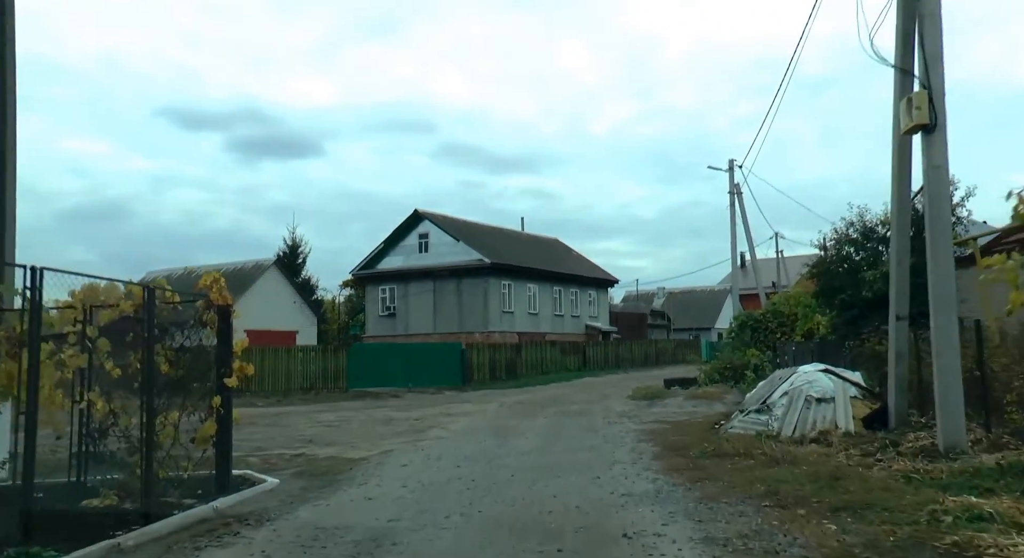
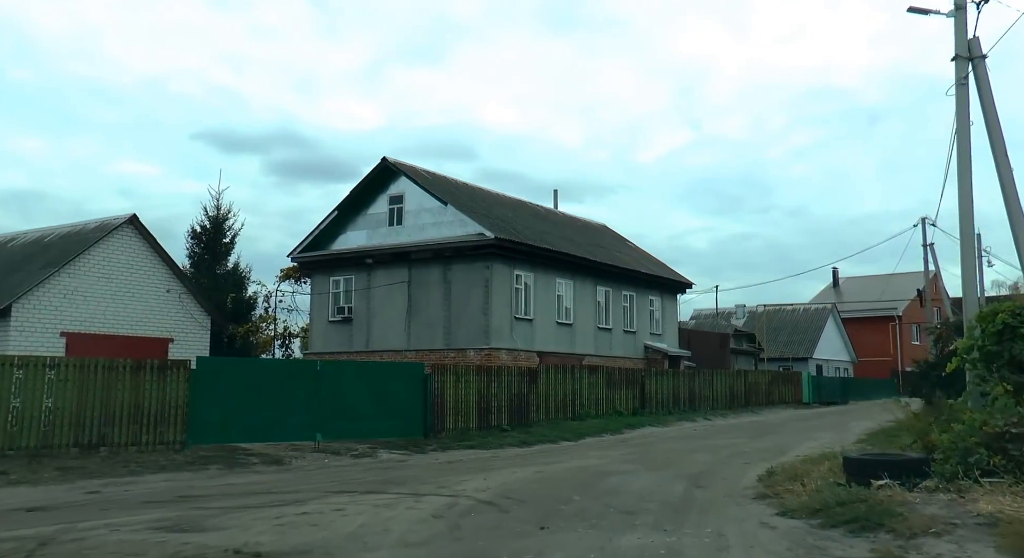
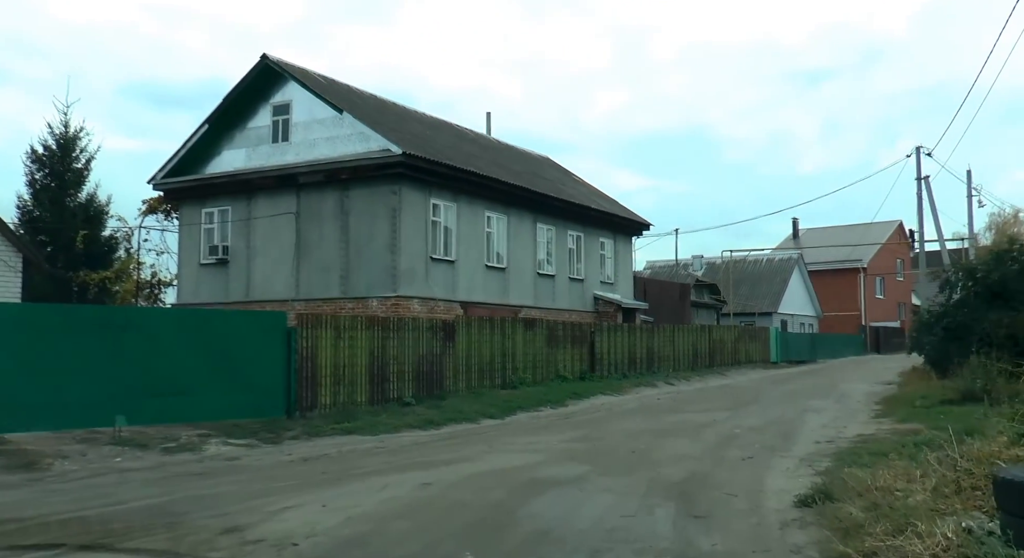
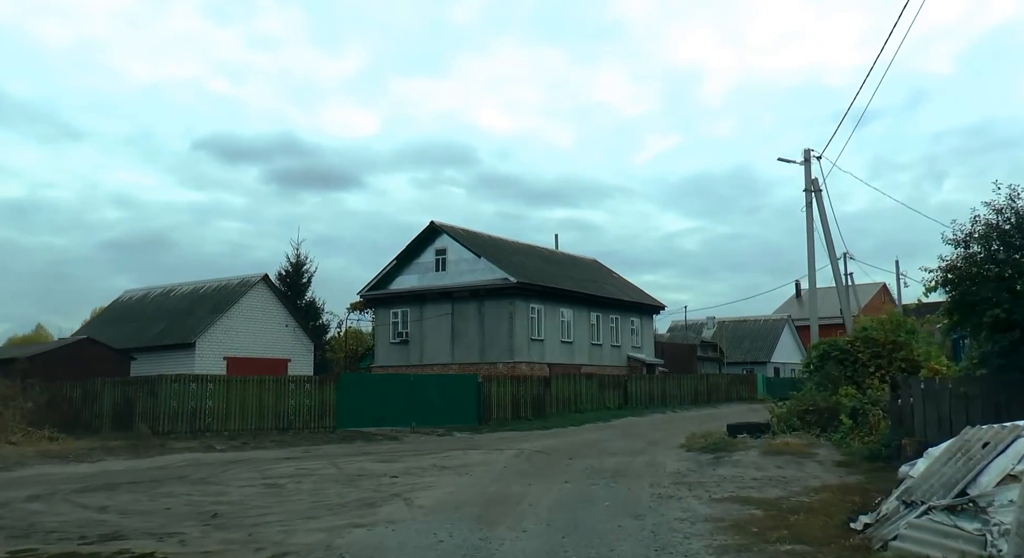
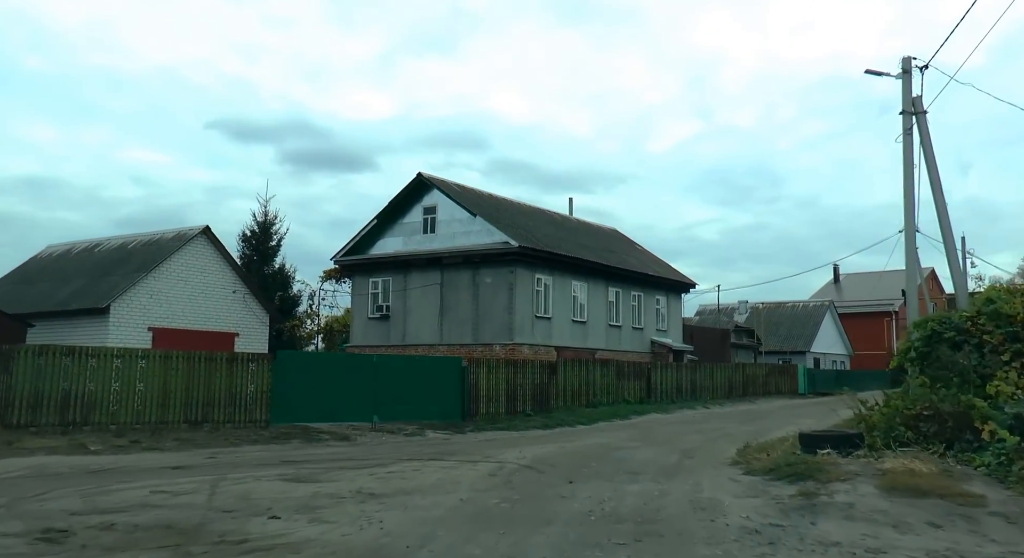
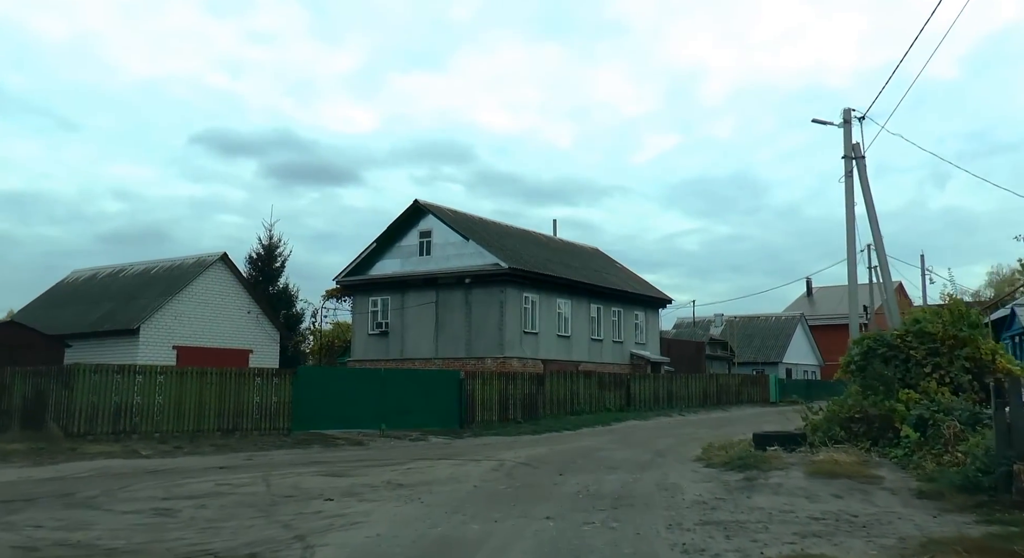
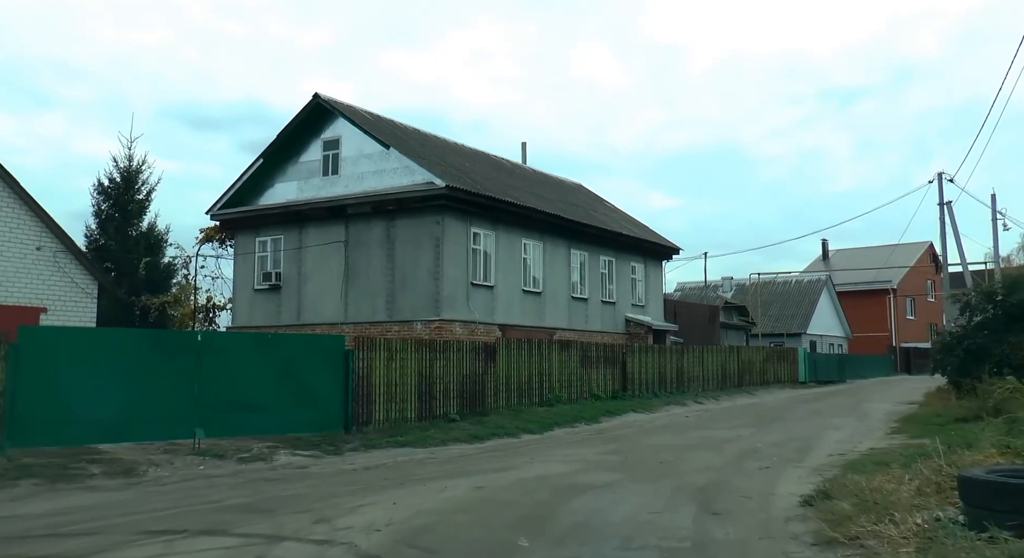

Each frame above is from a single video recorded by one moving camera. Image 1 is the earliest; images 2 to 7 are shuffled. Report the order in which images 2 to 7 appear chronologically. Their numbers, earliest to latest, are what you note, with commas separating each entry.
4, 6, 5, 2, 7, 3
